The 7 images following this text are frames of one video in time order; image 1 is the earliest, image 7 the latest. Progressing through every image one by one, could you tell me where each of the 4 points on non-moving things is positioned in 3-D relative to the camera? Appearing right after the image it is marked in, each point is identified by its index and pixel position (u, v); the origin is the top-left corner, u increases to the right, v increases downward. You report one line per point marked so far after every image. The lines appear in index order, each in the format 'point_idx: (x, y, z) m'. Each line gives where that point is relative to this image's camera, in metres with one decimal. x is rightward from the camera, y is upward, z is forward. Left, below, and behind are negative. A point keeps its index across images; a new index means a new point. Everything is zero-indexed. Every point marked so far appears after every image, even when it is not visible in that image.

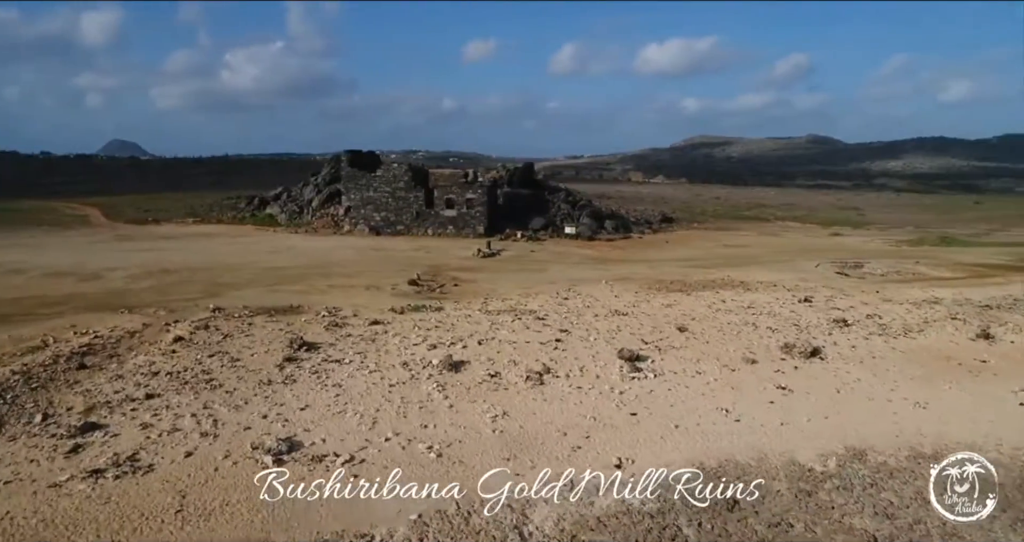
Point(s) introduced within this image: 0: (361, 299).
0: (-4.2, -0.8, +19.4) m
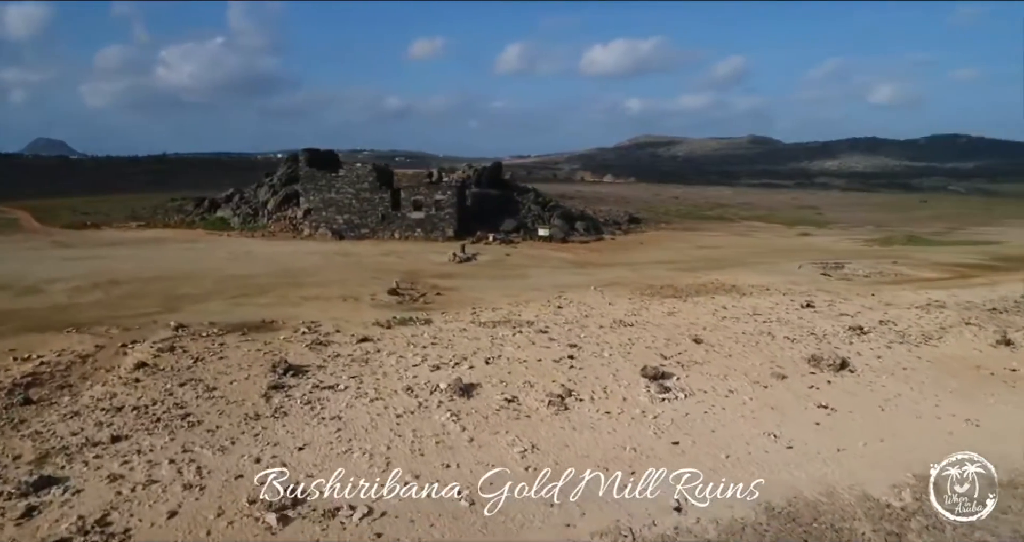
0: (-4.3, -1.1, +17.7) m
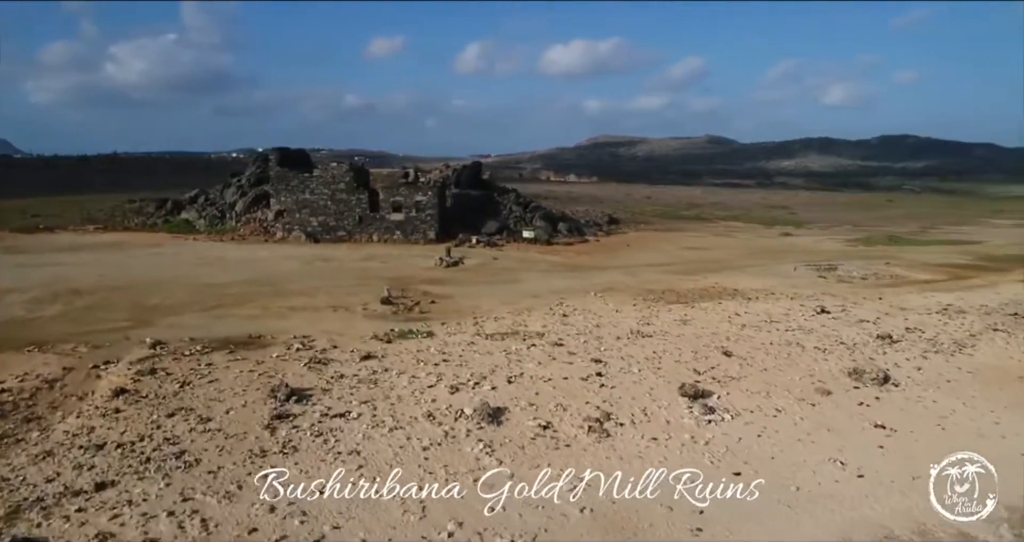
0: (-4.2, -1.3, +16.4) m
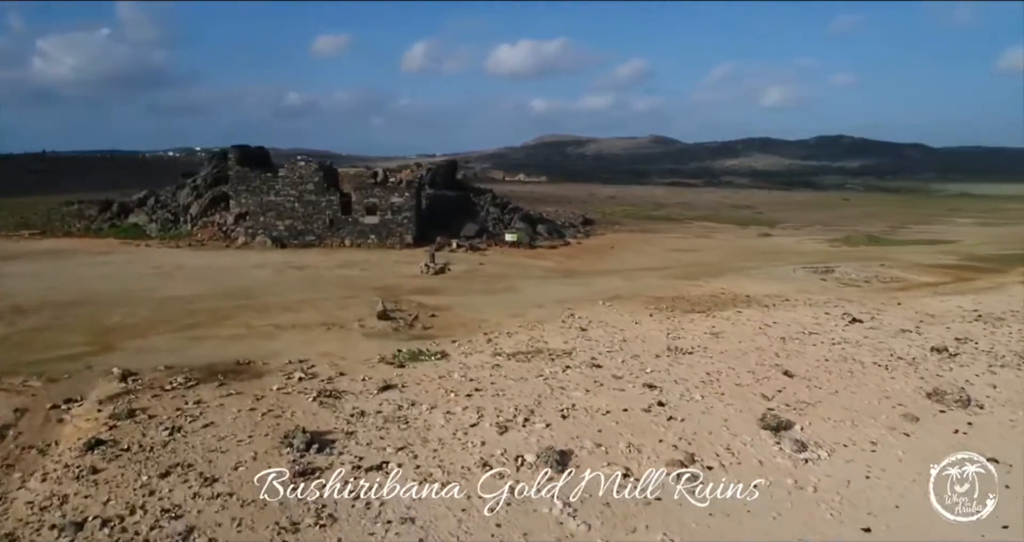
0: (-3.7, -1.5, +14.4) m
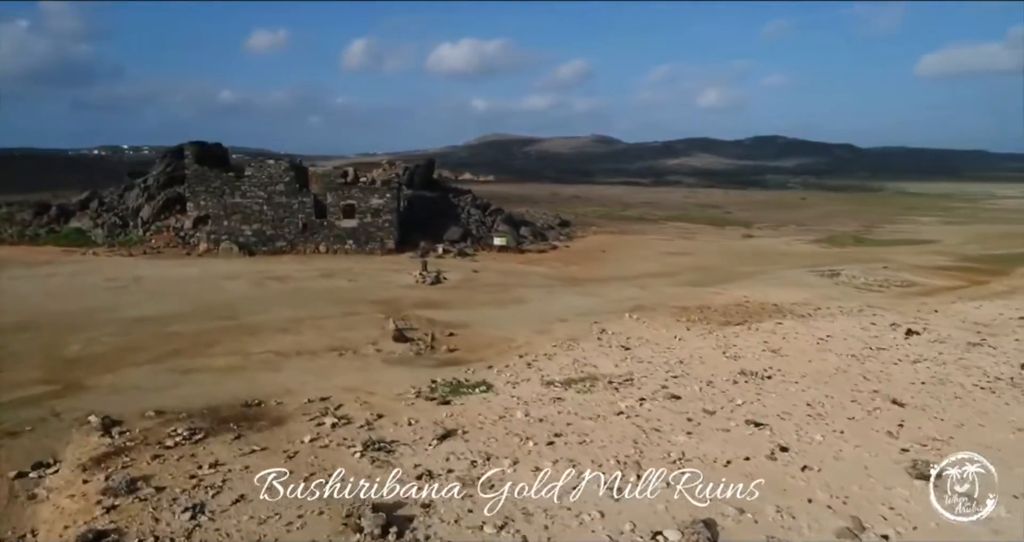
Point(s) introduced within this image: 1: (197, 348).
0: (-2.8, -1.8, +12.1) m
1: (-6.2, -1.5, +13.9) m
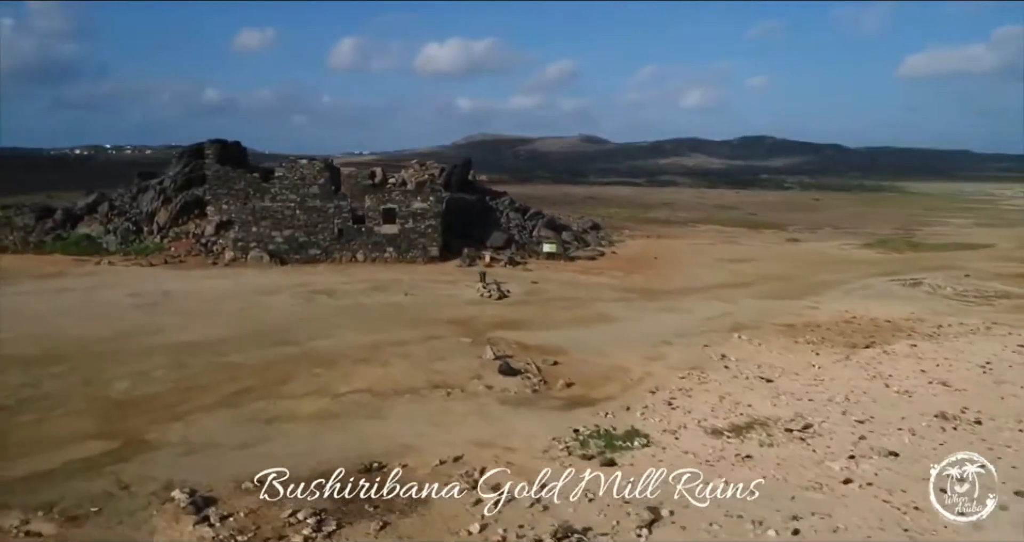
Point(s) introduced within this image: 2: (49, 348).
0: (-0.5, -2.2, +9.9) m
1: (-4.0, -1.9, +11.6) m
2: (-9.3, -1.5, +14.1) m
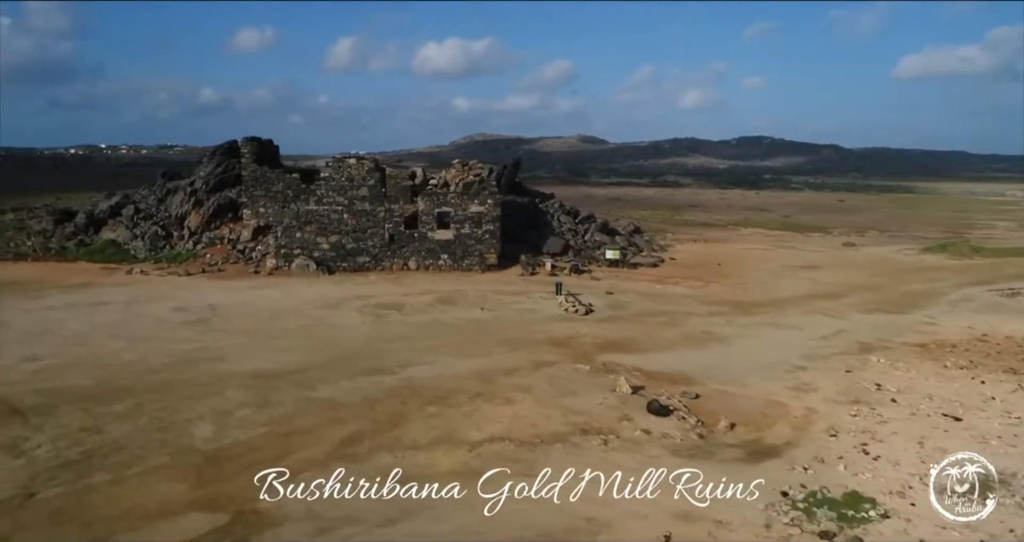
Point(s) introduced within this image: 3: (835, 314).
0: (+1.7, -2.5, +8.0) m
1: (-1.8, -2.2, +9.7) m
2: (-7.1, -1.8, +12.1) m
3: (+8.4, -1.1, +18.7) m
